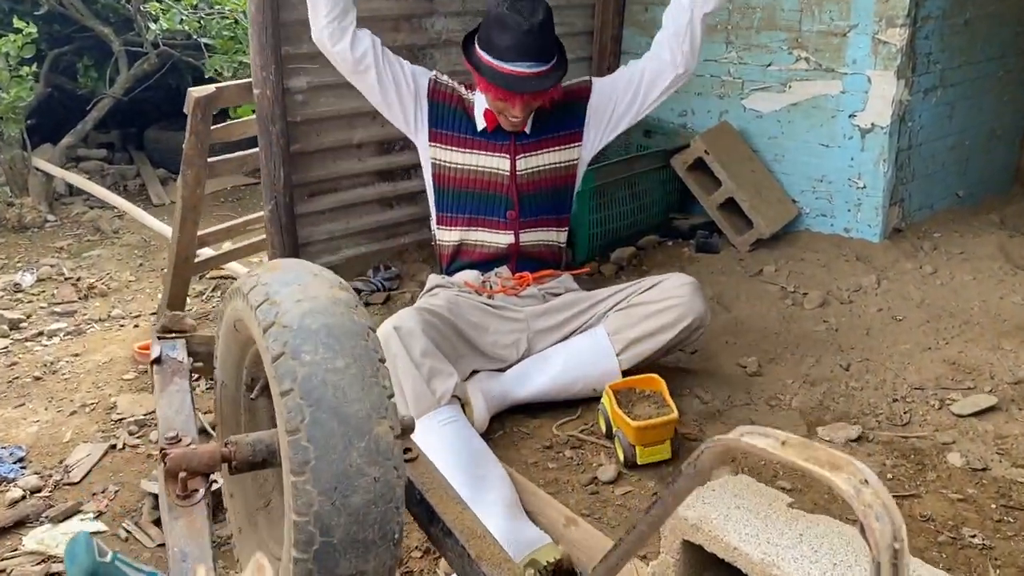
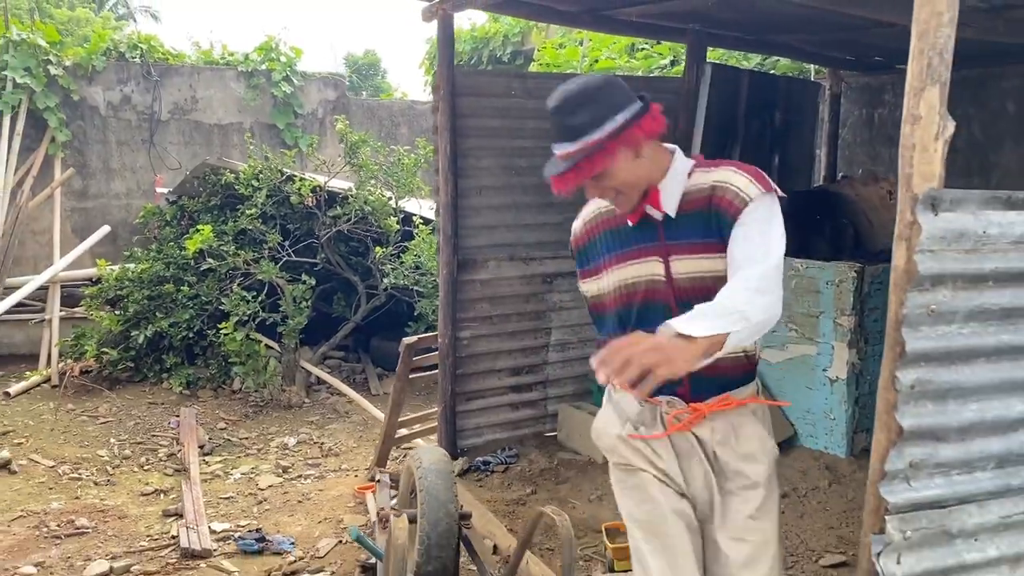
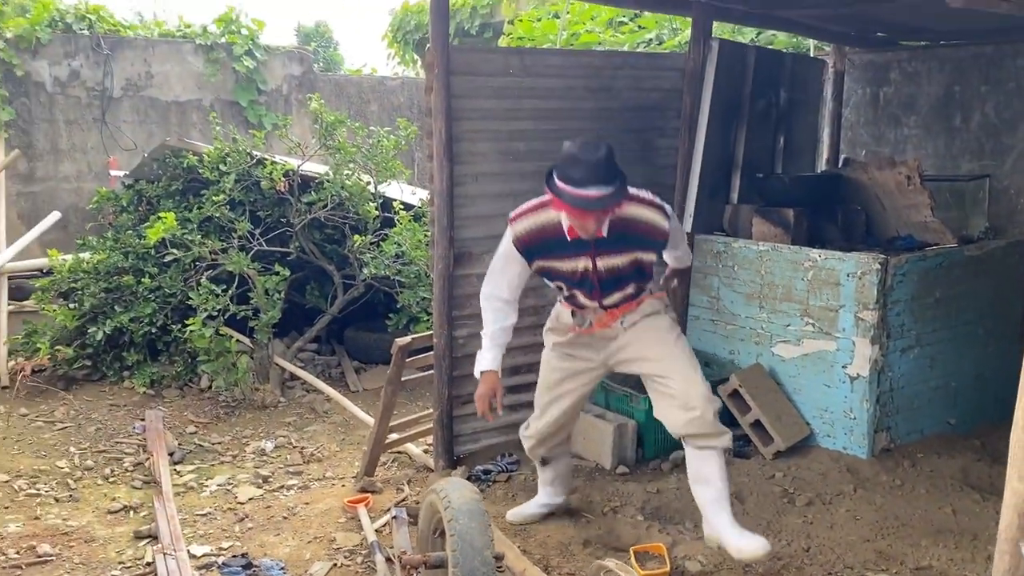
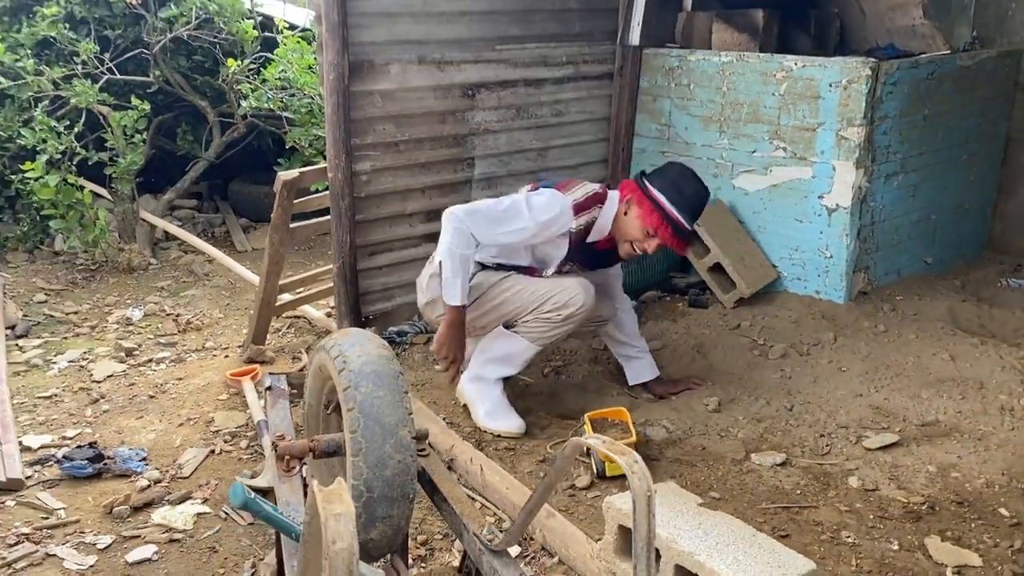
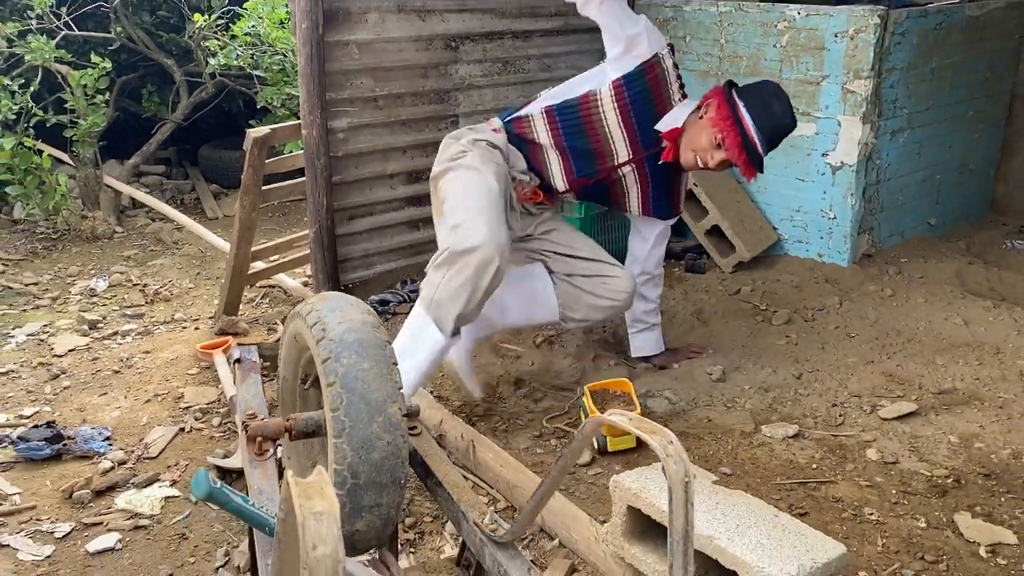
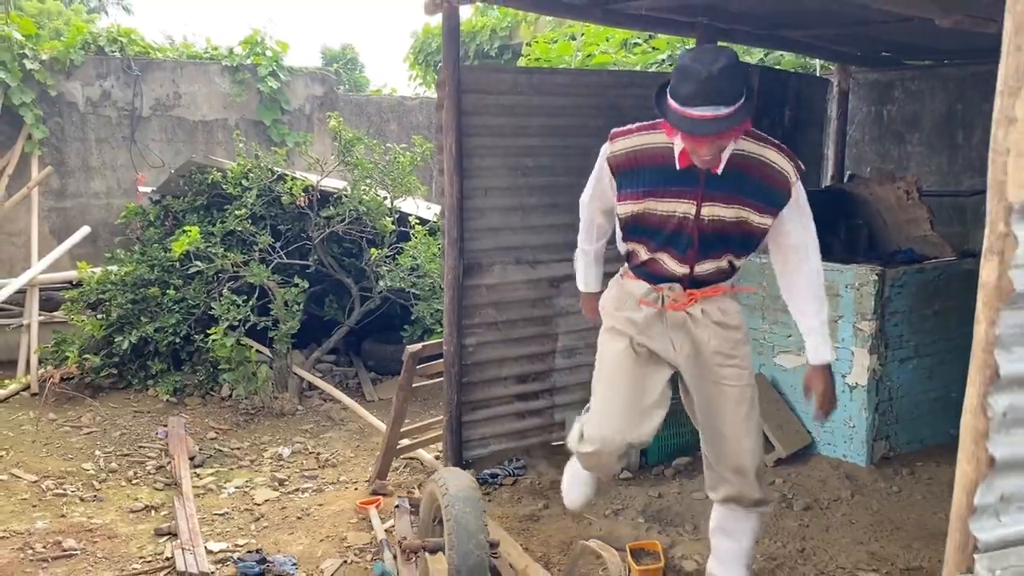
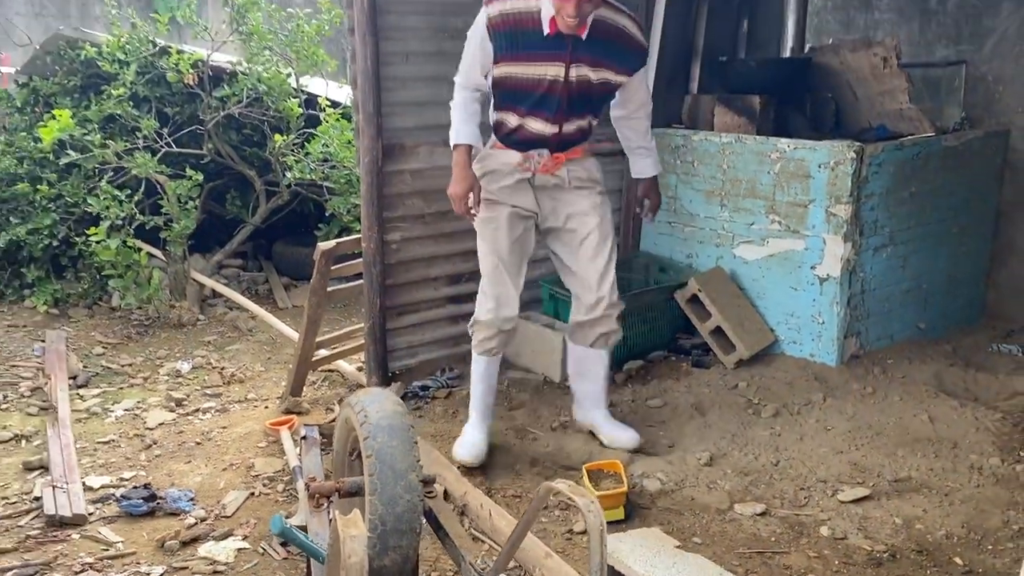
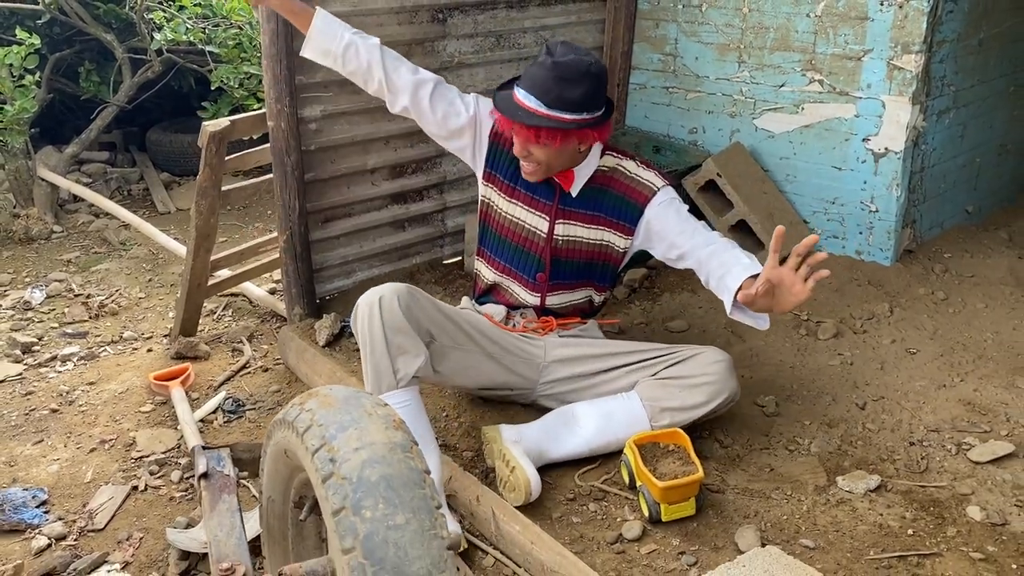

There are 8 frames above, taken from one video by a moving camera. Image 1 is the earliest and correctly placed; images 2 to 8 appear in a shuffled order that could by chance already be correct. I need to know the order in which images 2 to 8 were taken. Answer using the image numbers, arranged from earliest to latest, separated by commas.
8, 5, 4, 7, 3, 6, 2
